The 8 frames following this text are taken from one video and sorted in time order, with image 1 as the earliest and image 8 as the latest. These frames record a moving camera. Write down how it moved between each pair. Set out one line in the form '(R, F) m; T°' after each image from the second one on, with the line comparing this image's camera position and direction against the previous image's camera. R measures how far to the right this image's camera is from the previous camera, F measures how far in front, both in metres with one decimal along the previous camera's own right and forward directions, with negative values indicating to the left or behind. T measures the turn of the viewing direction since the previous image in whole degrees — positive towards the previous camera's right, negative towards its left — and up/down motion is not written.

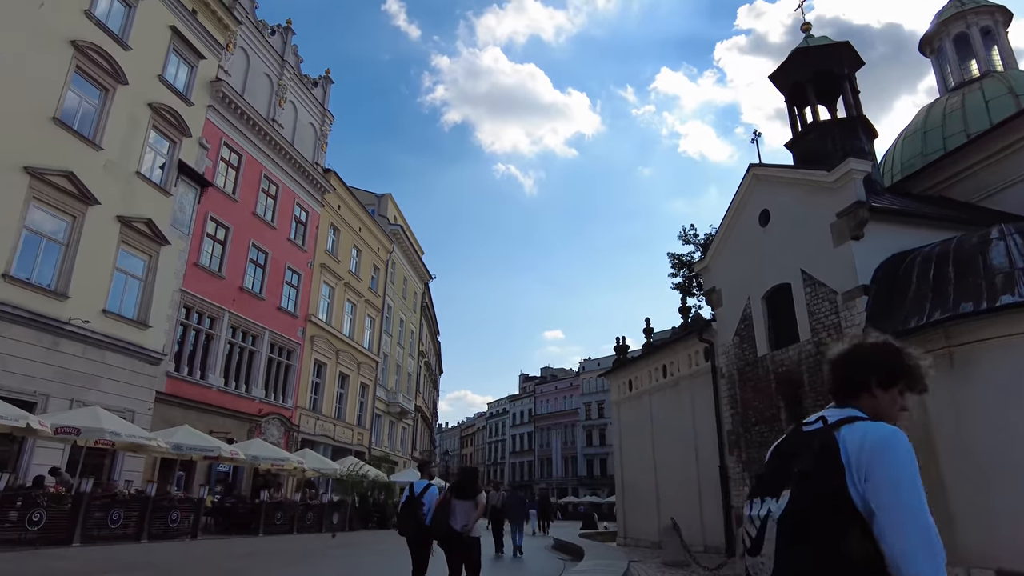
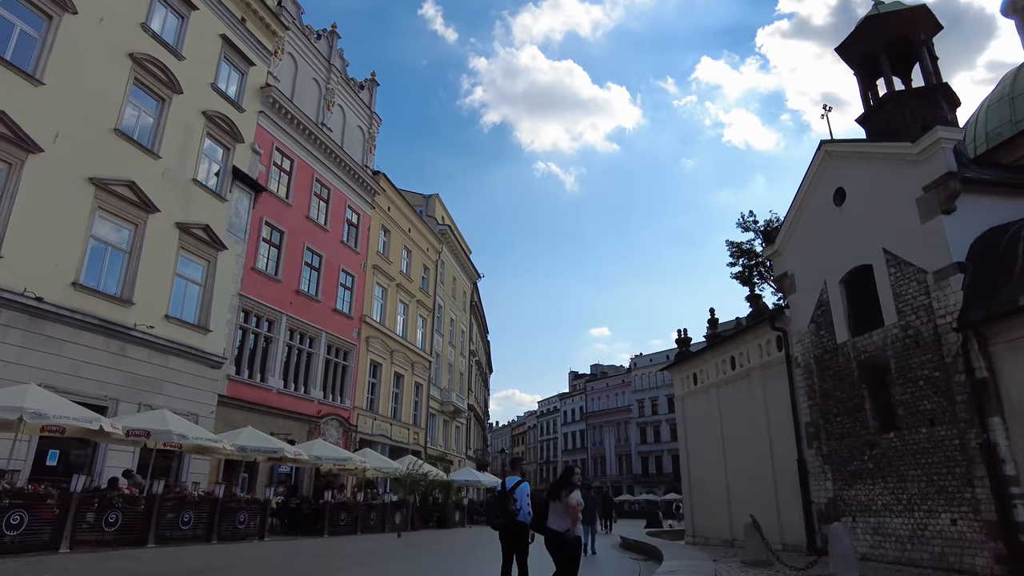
(-0.3, +0.3) m; -4°
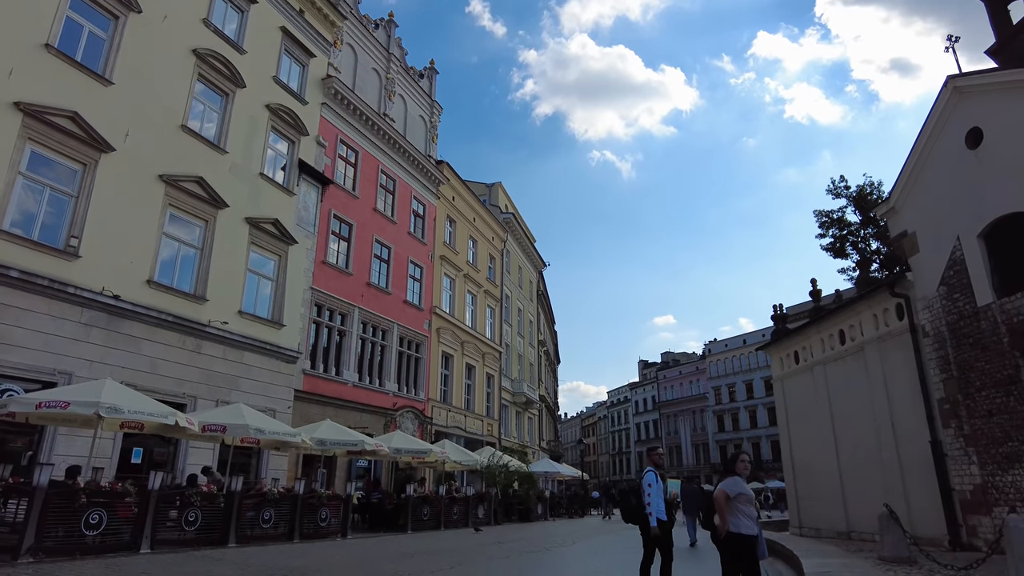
(-0.4, +0.9) m; -5°
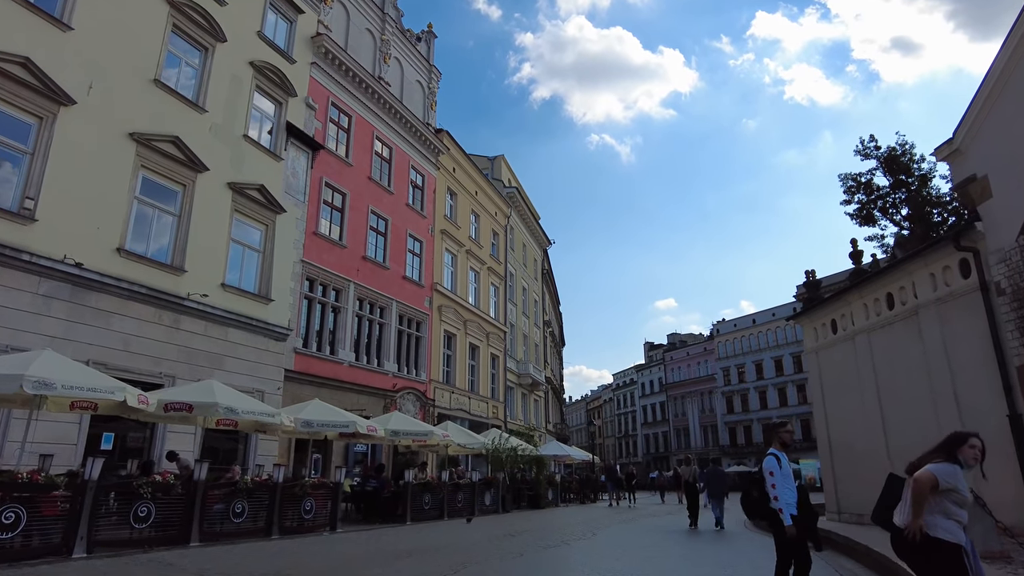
(-0.1, +1.5) m; 0°
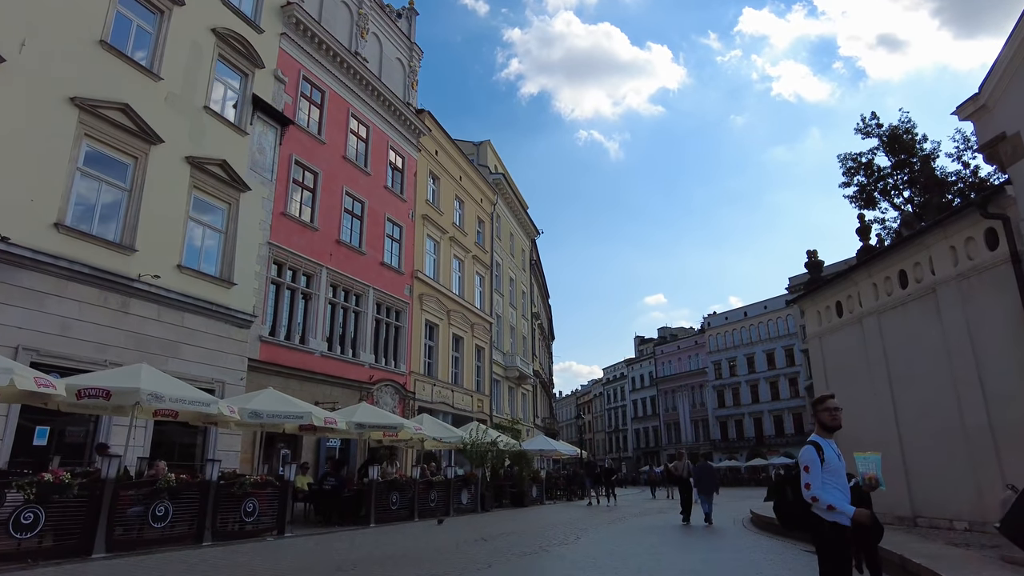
(+0.2, +1.2) m; +1°
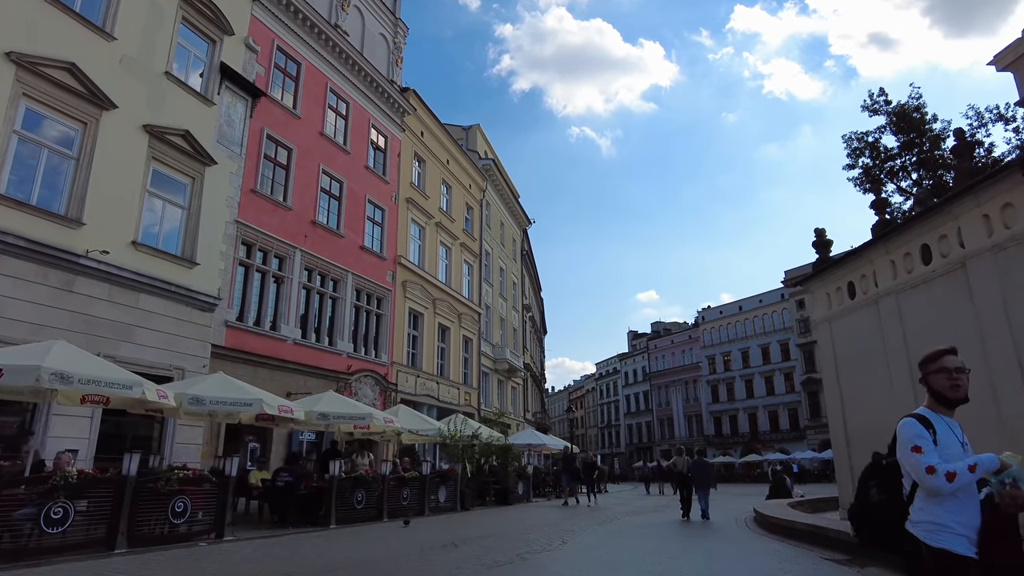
(+0.2, +1.2) m; +1°
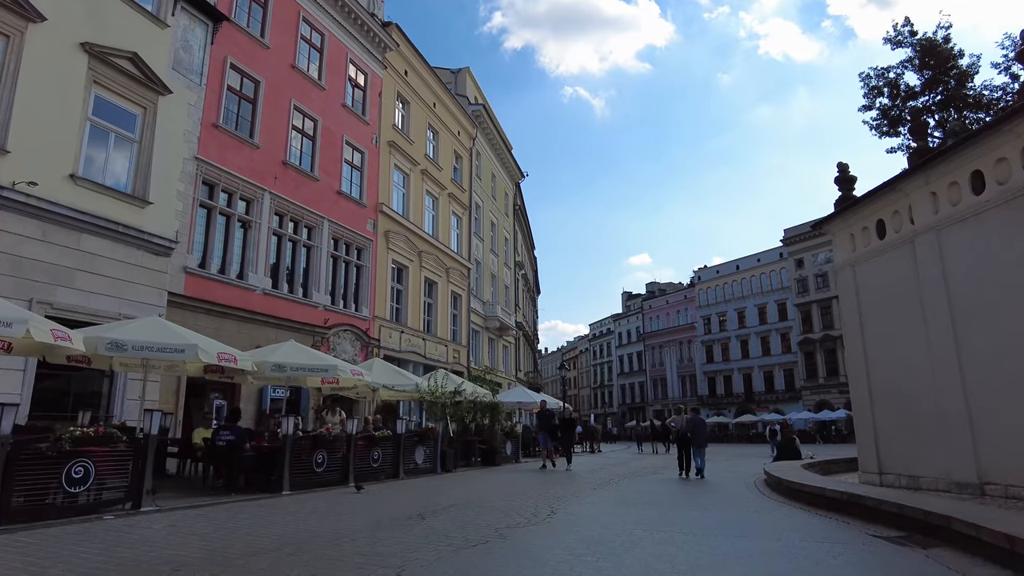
(+0.1, +1.4) m; +1°
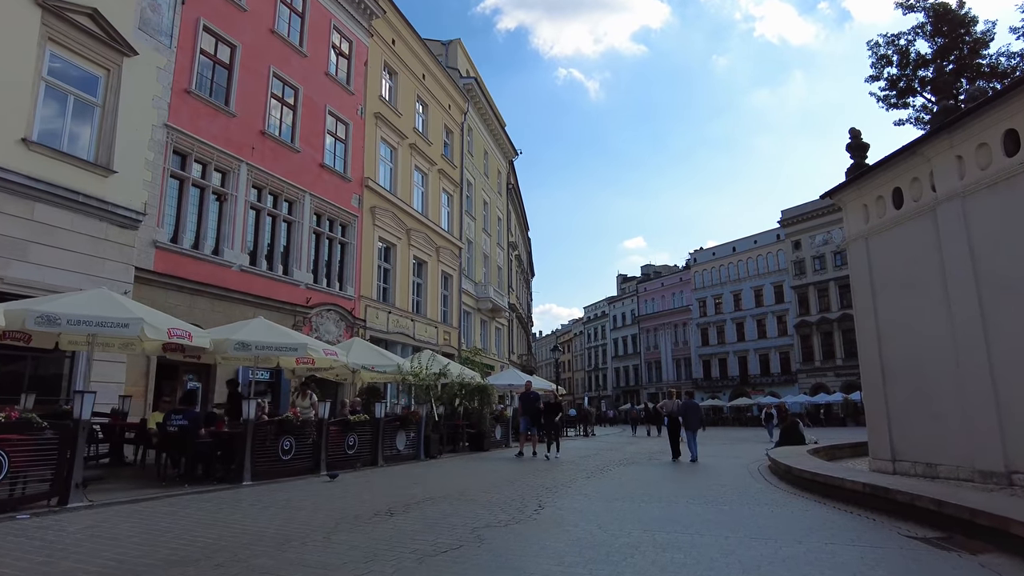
(+0.1, +0.8) m; 0°
